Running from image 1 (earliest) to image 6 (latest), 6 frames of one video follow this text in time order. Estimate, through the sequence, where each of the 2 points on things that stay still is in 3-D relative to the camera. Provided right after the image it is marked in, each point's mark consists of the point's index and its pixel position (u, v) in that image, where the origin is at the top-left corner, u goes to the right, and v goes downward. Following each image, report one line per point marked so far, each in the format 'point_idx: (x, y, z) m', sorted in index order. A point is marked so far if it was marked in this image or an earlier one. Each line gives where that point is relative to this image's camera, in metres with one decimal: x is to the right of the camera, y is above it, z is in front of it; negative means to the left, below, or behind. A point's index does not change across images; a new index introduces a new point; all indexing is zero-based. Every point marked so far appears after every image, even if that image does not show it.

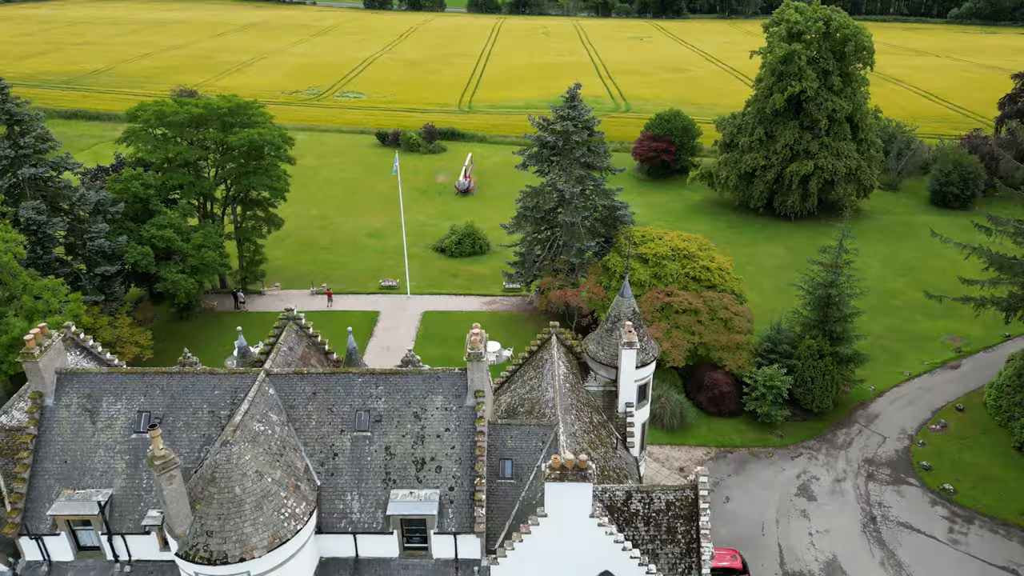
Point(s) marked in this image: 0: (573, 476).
0: (+1.4, -4.5, +17.8) m
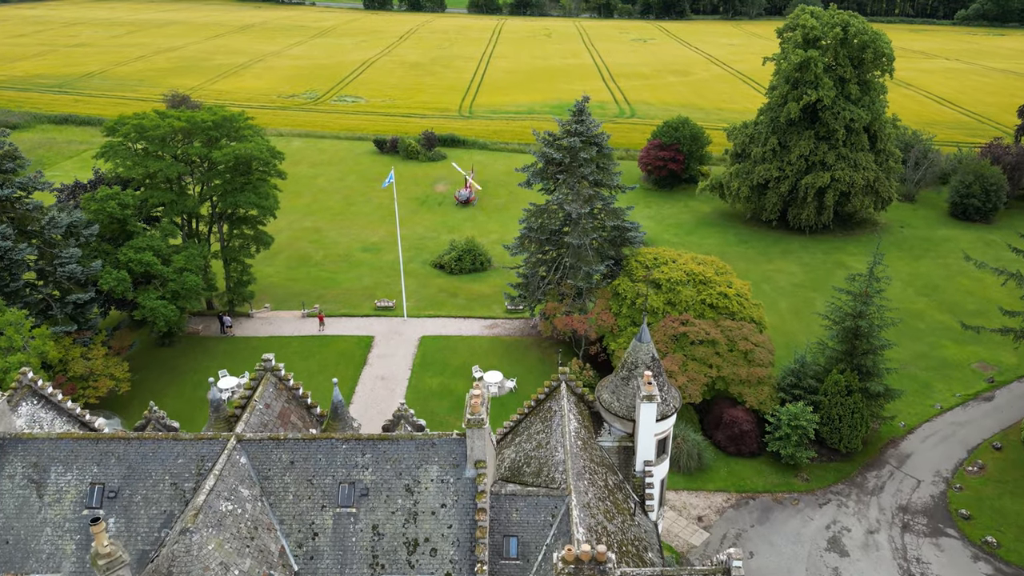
0: (+1.6, -5.8, +15.2) m
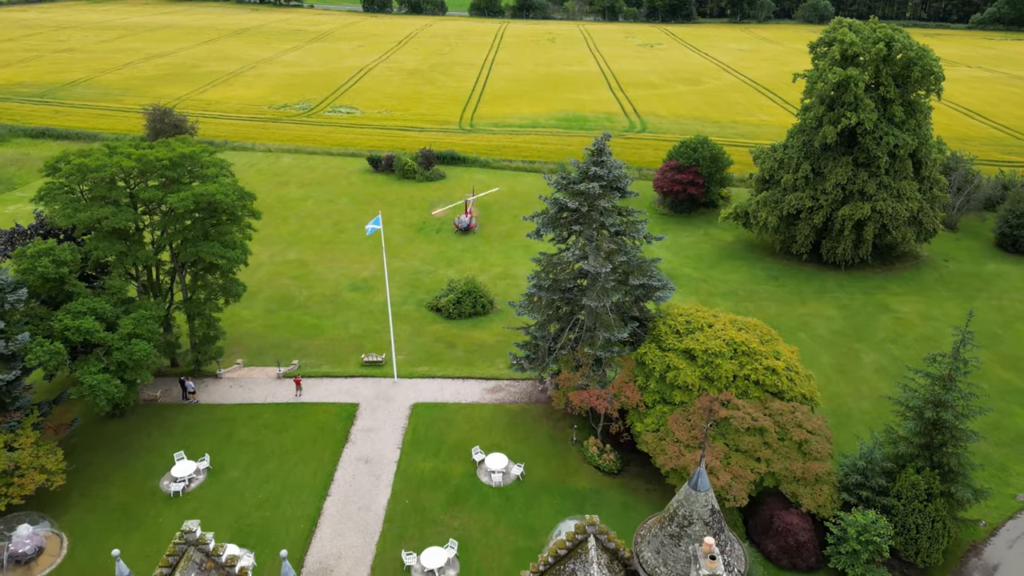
0: (+1.8, -8.7, +9.6) m
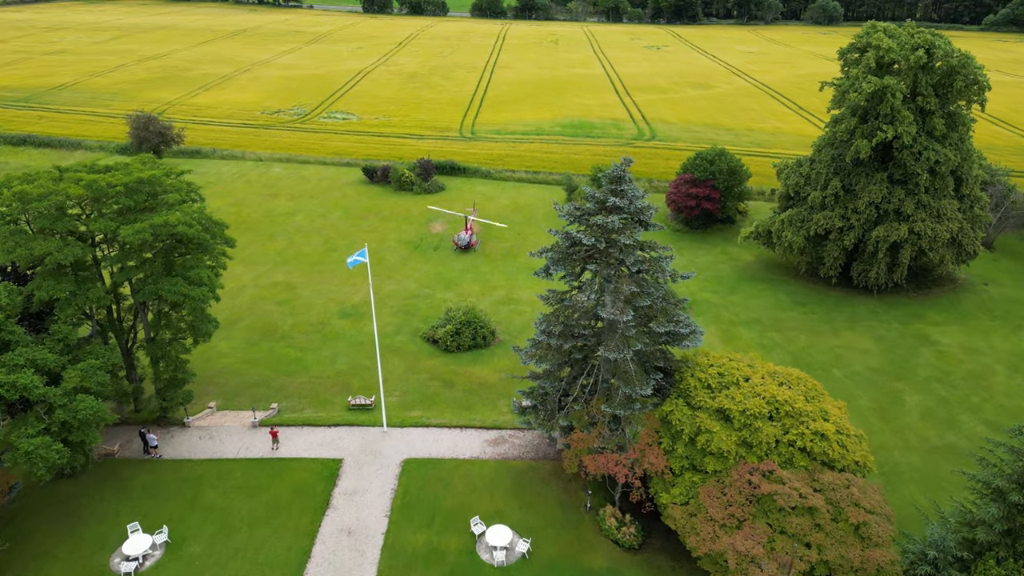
0: (+2.0, -10.4, +5.4) m
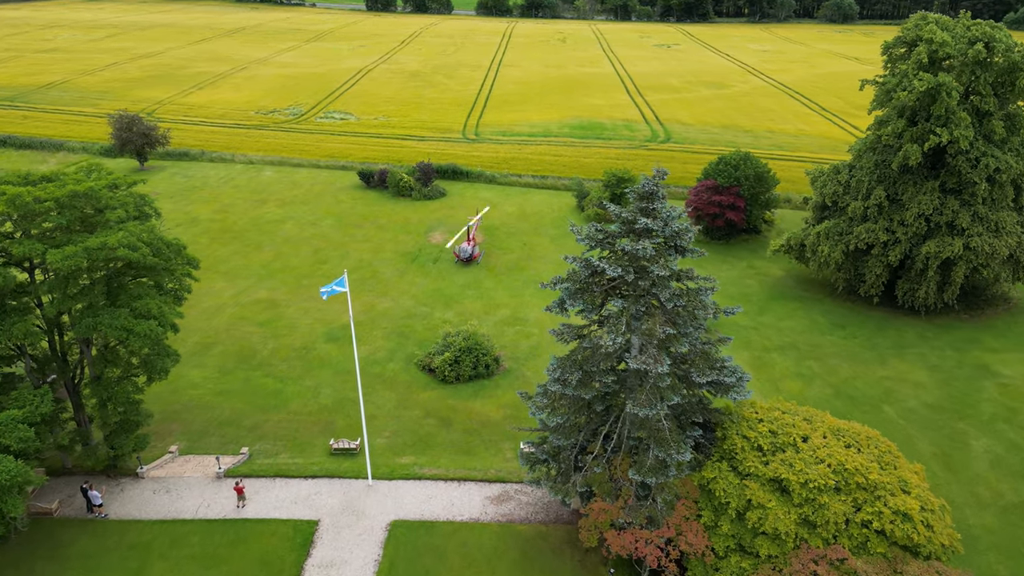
0: (+2.0, -11.6, +0.5) m
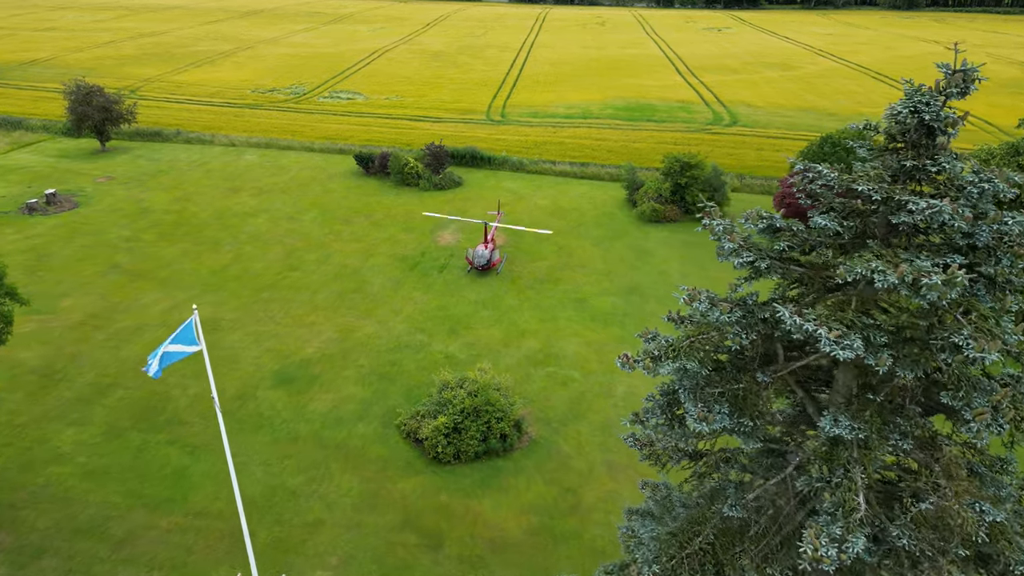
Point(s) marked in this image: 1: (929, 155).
0: (+1.5, -12.6, -13.0) m
1: (+4.5, +1.2, +7.5) m
